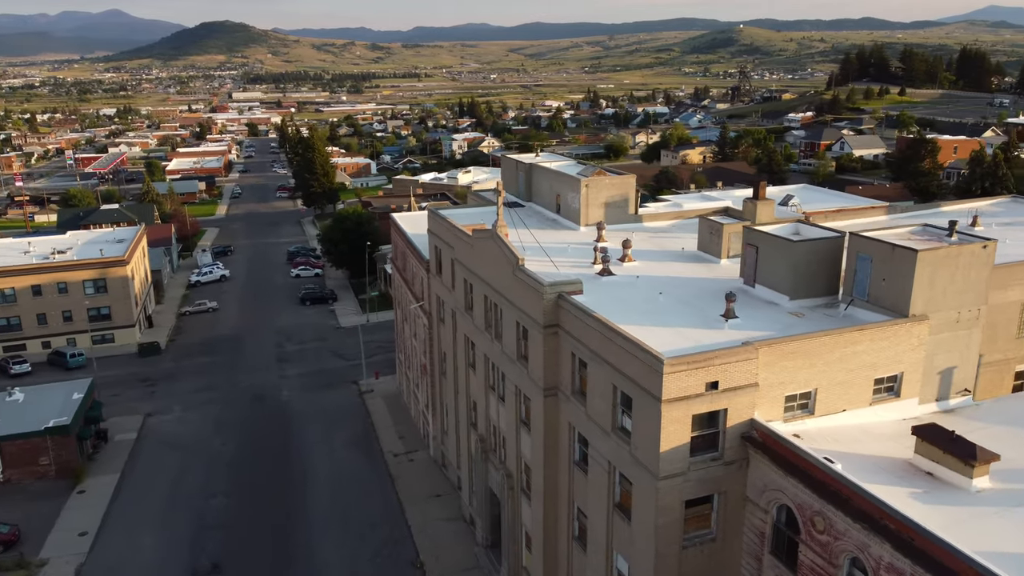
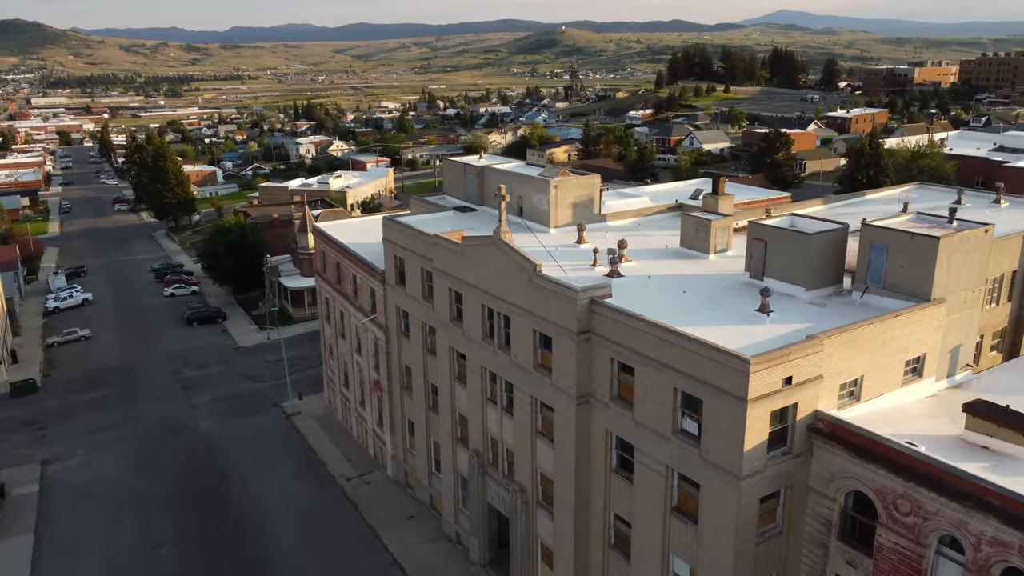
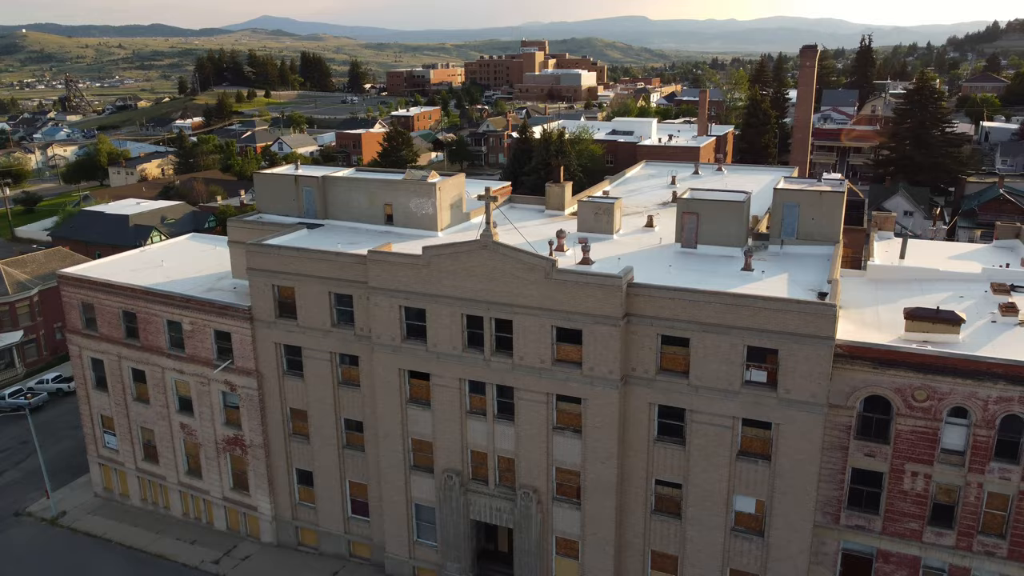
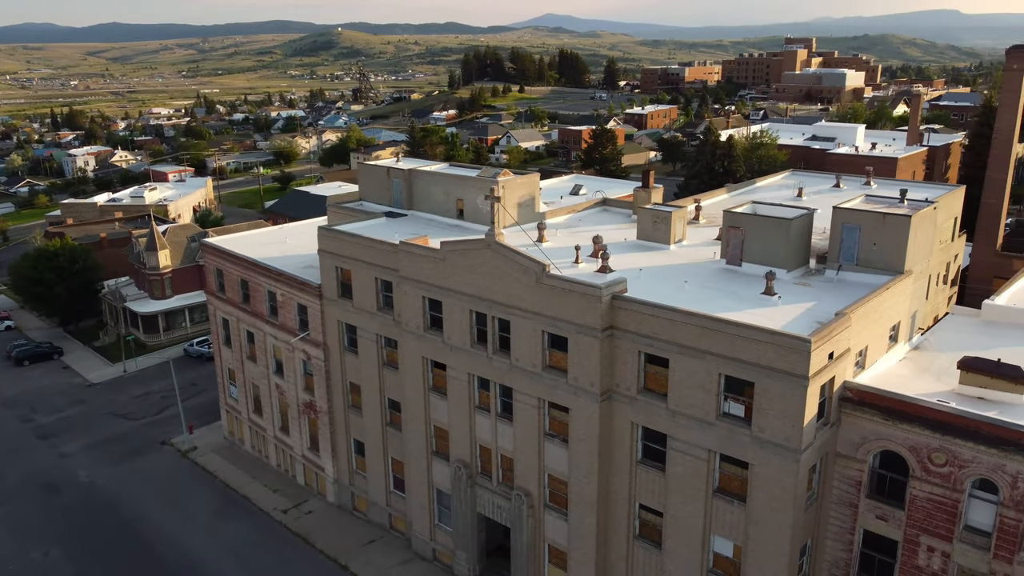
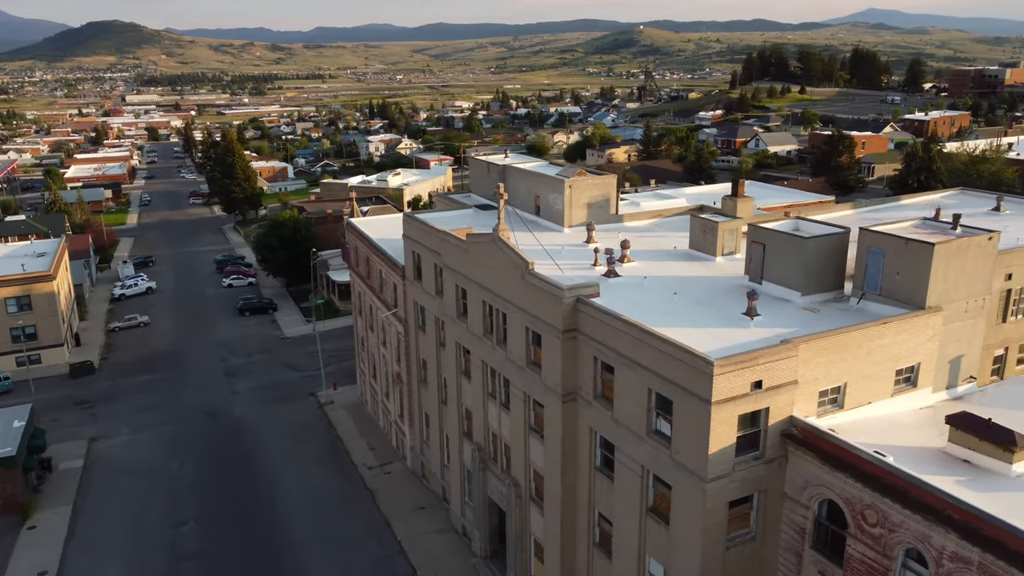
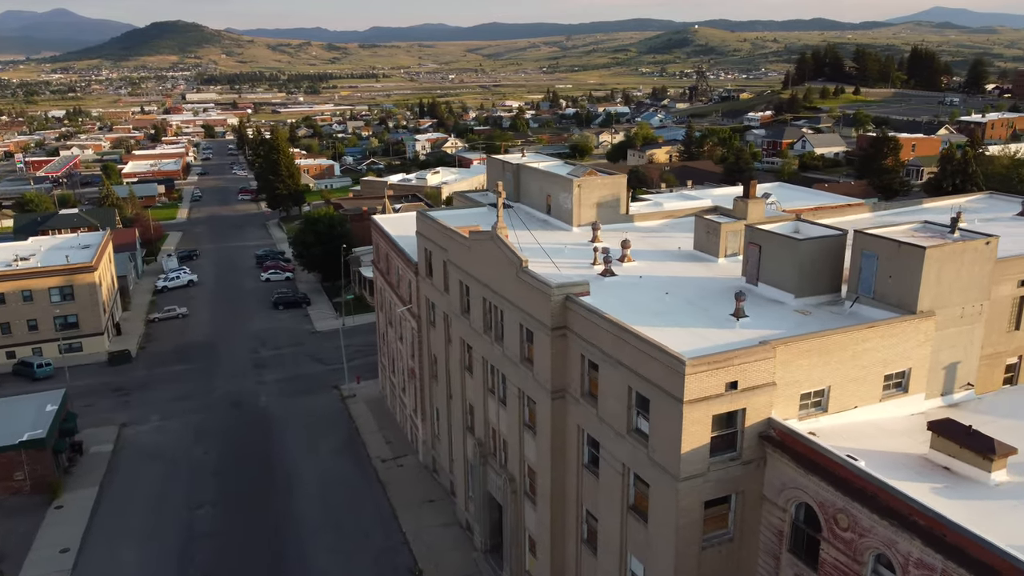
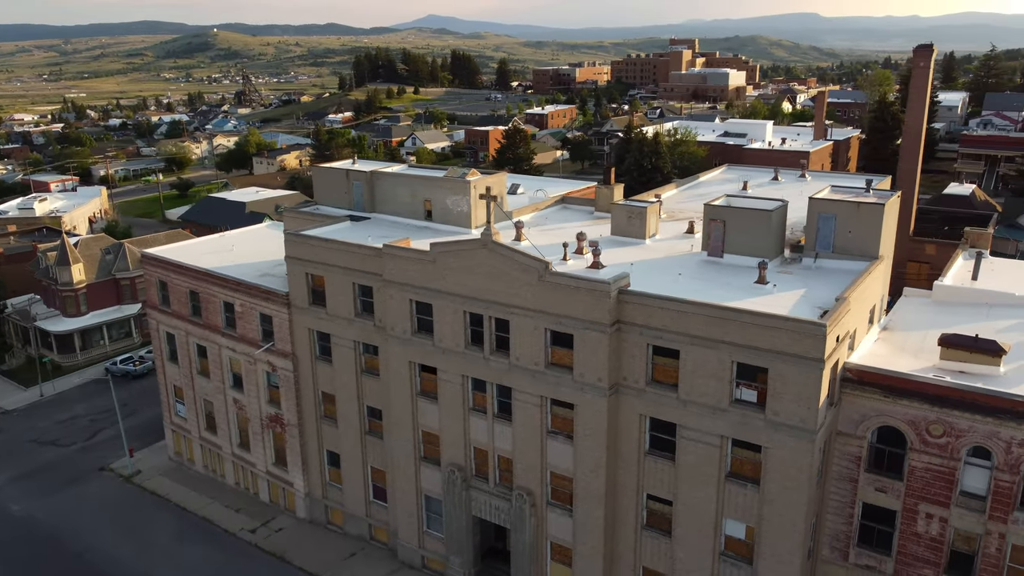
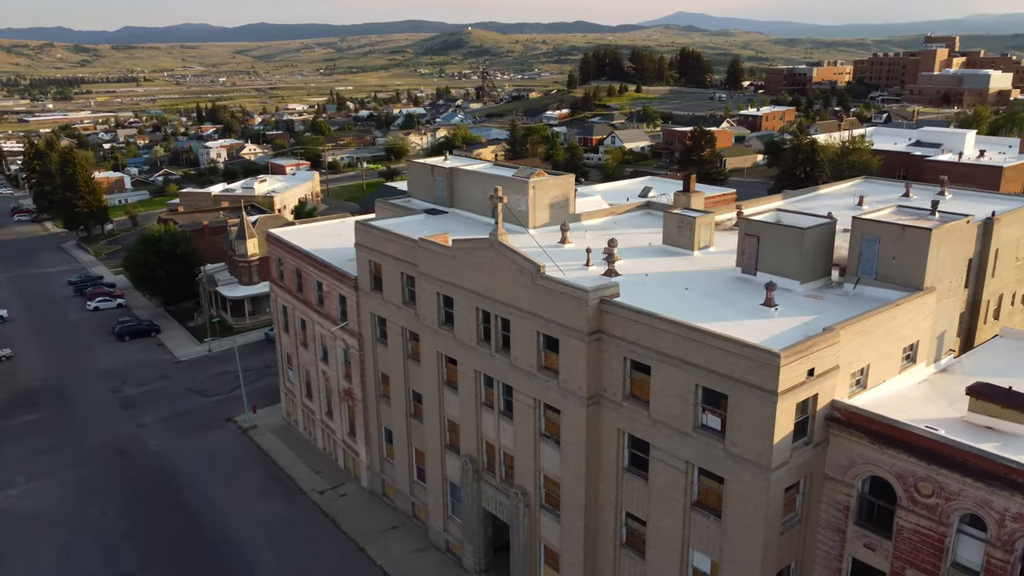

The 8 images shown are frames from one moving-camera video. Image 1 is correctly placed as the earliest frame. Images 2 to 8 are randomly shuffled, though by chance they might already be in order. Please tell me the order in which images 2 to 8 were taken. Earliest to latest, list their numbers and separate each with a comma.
6, 5, 2, 8, 4, 7, 3
